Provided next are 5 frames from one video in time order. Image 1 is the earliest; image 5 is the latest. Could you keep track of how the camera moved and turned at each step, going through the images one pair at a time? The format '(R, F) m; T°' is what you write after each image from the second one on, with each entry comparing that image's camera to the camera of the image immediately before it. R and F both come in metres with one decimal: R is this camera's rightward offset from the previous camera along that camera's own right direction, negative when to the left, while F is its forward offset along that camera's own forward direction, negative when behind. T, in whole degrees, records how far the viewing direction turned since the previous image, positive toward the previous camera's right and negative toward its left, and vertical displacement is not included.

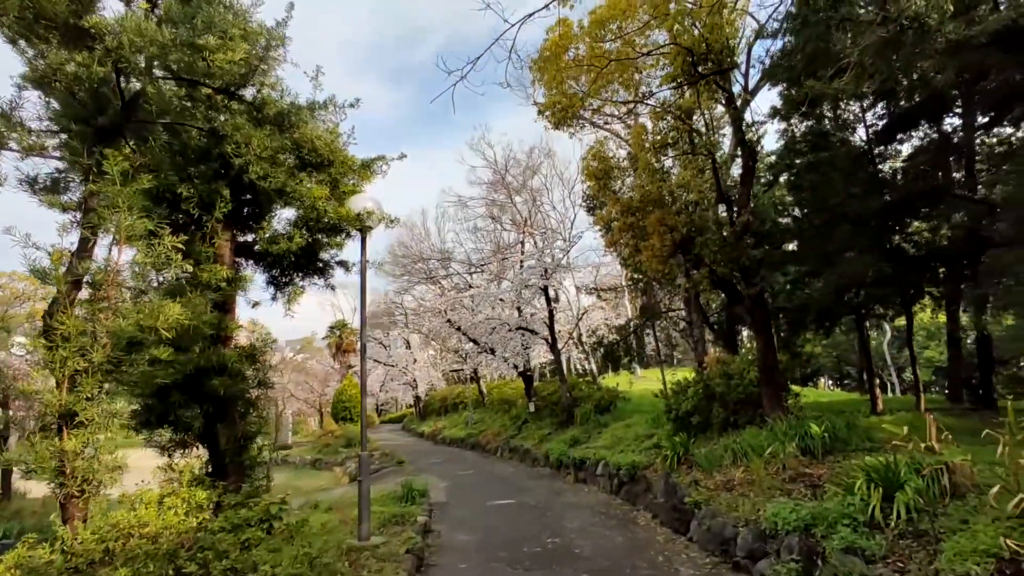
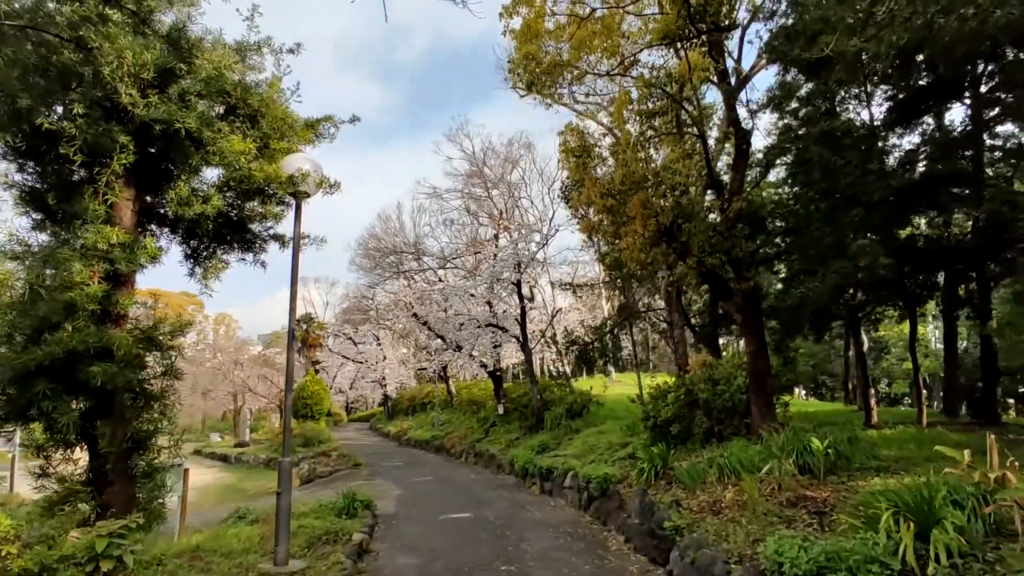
(+0.2, +1.1) m; +2°
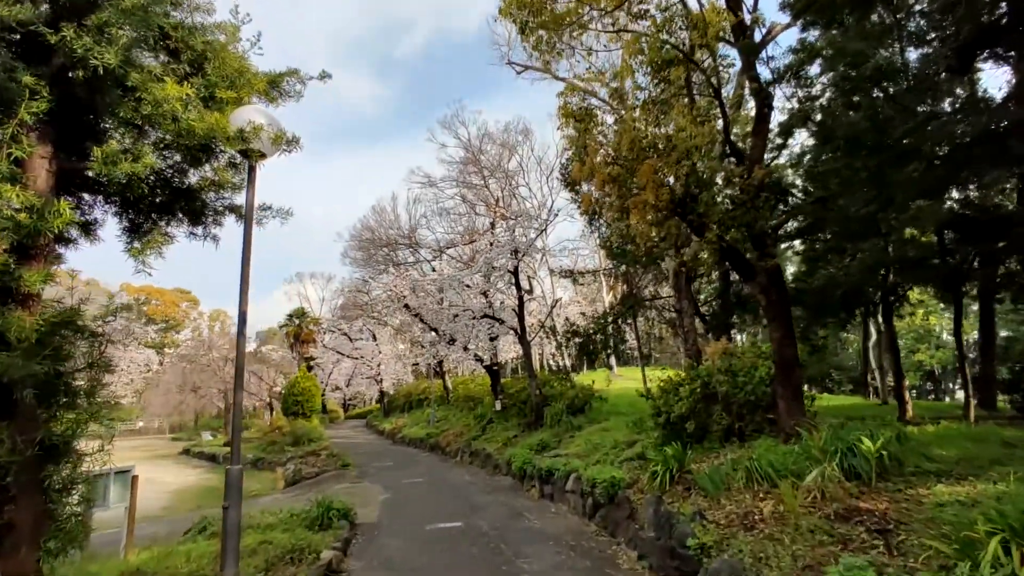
(+0.1, +1.0) m; 0°
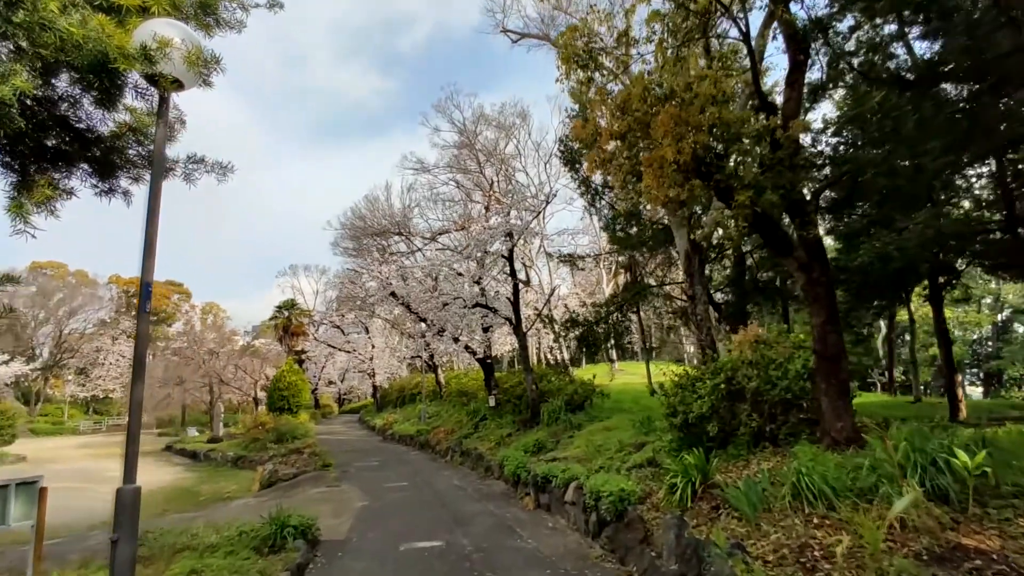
(+0.1, +1.2) m; 0°
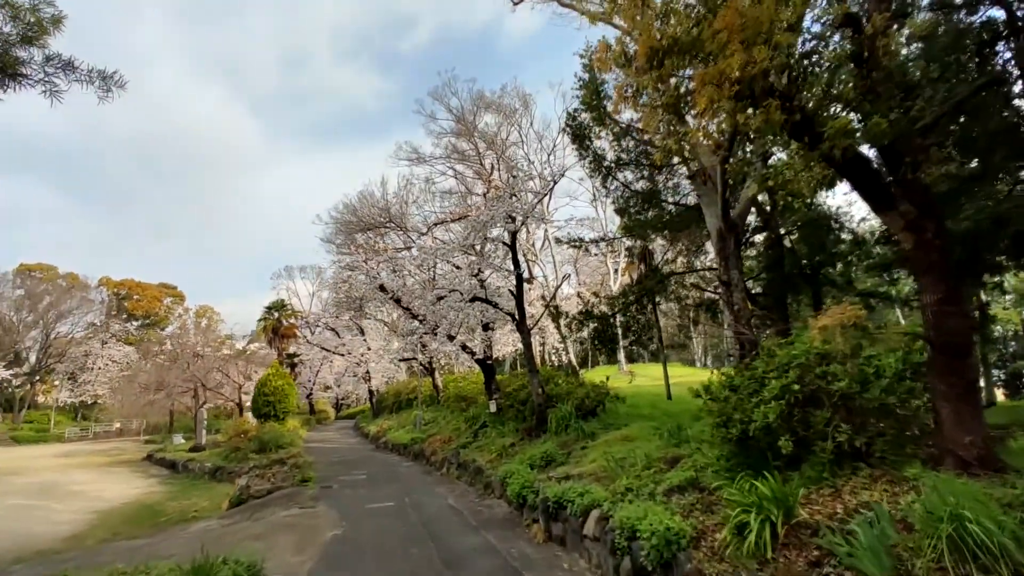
(0.0, +1.7) m; 0°
